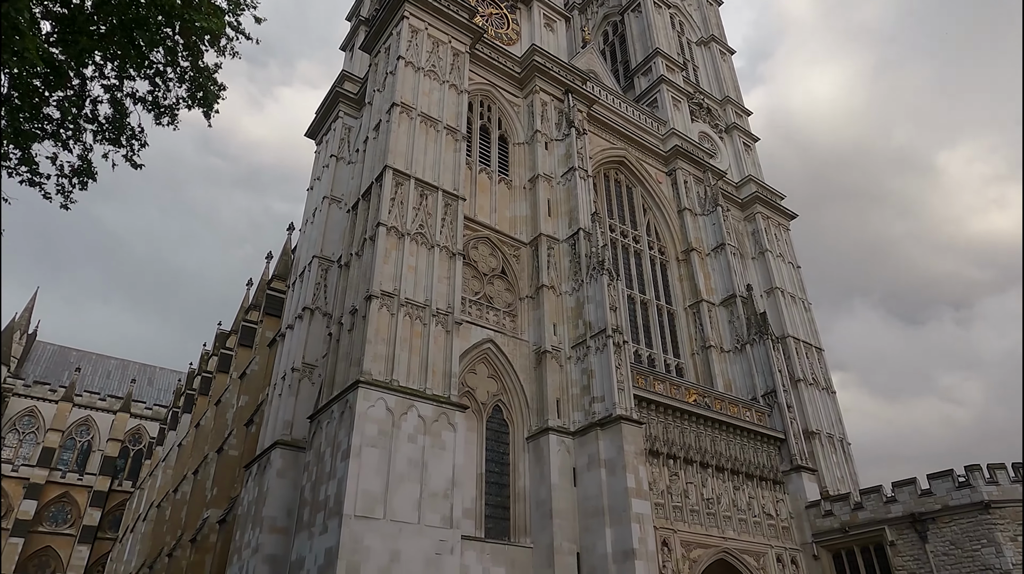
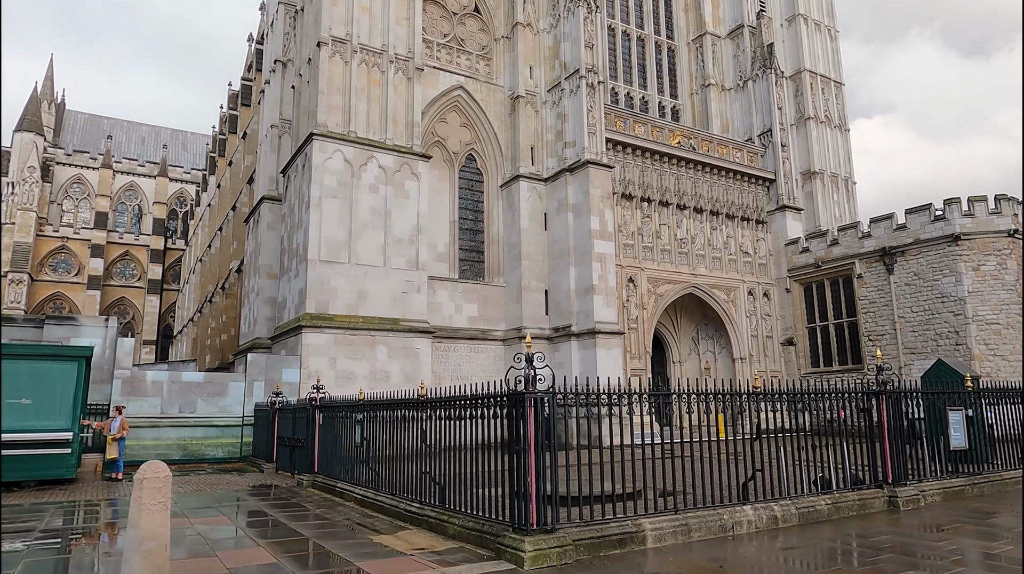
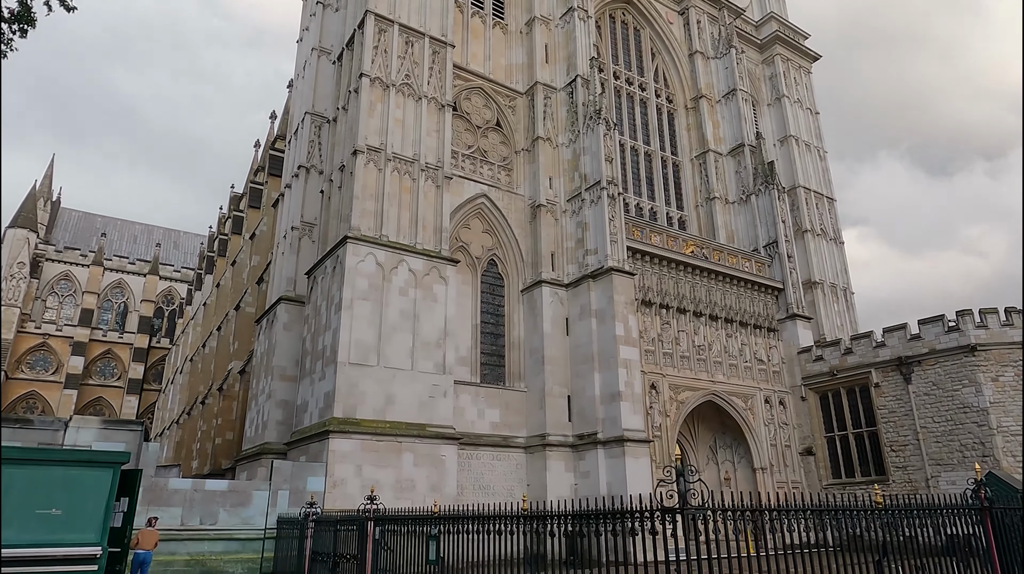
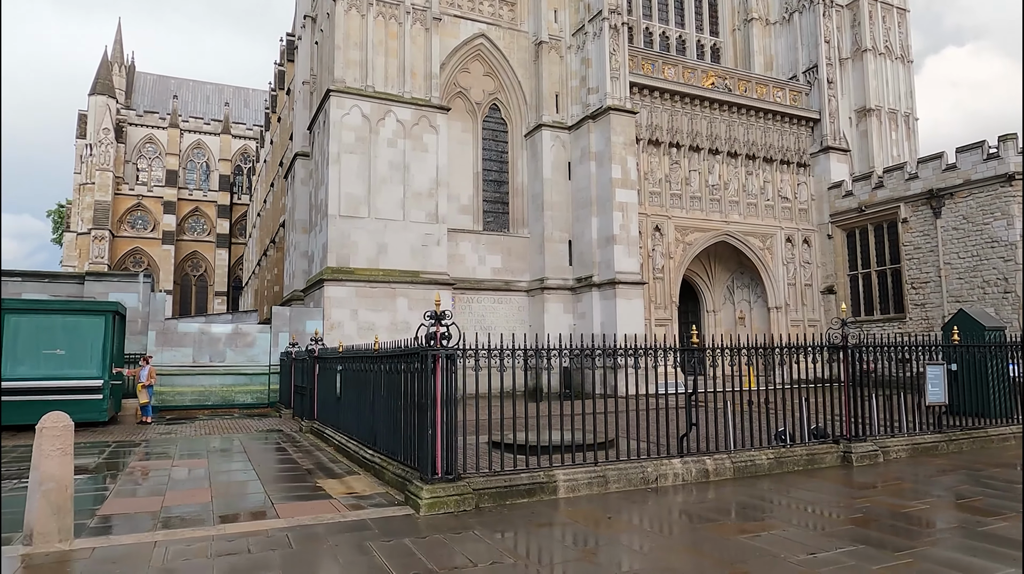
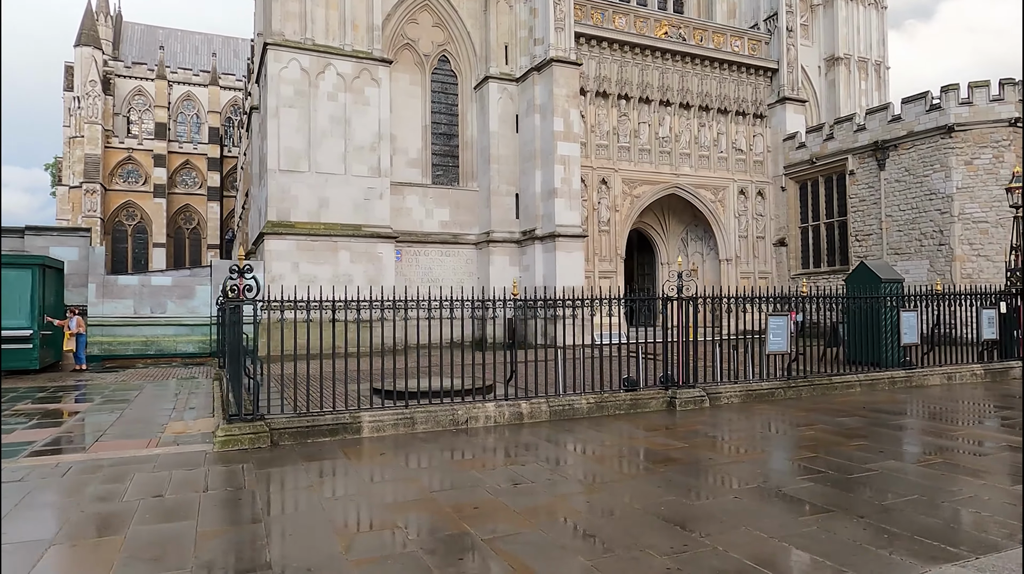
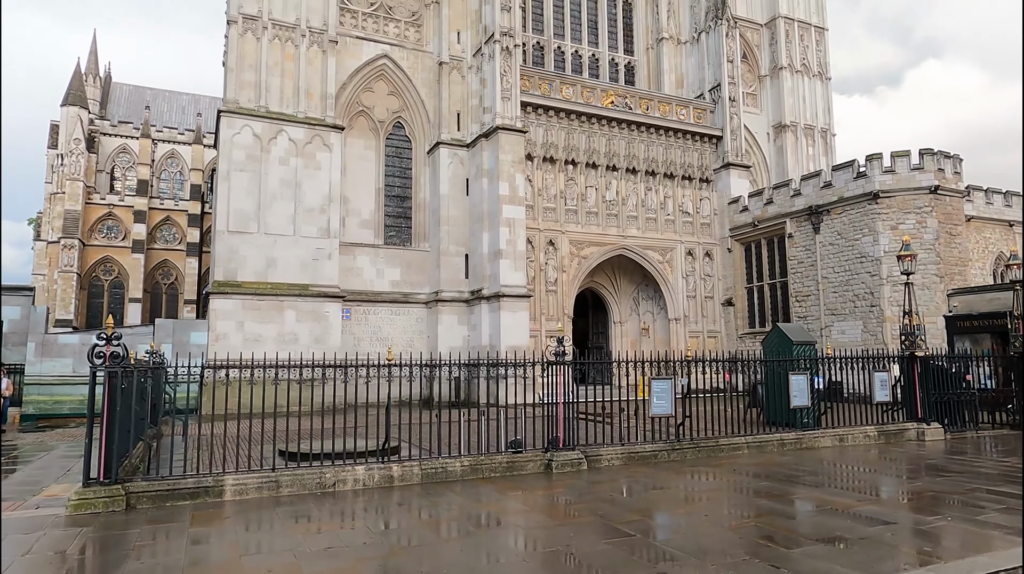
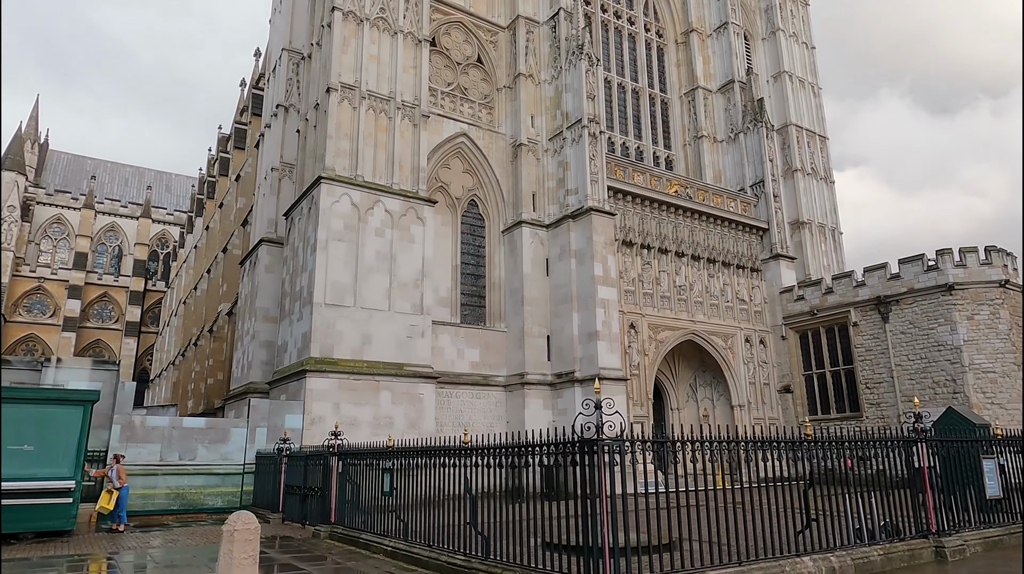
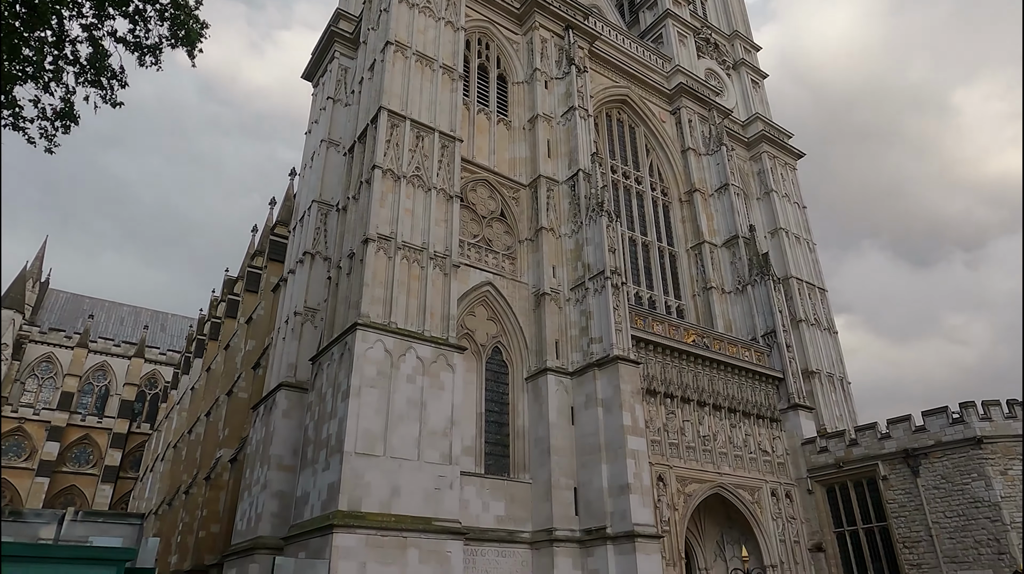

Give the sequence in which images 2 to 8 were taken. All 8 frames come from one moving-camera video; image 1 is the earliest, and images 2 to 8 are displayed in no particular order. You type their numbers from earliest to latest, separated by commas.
8, 3, 7, 2, 4, 5, 6
